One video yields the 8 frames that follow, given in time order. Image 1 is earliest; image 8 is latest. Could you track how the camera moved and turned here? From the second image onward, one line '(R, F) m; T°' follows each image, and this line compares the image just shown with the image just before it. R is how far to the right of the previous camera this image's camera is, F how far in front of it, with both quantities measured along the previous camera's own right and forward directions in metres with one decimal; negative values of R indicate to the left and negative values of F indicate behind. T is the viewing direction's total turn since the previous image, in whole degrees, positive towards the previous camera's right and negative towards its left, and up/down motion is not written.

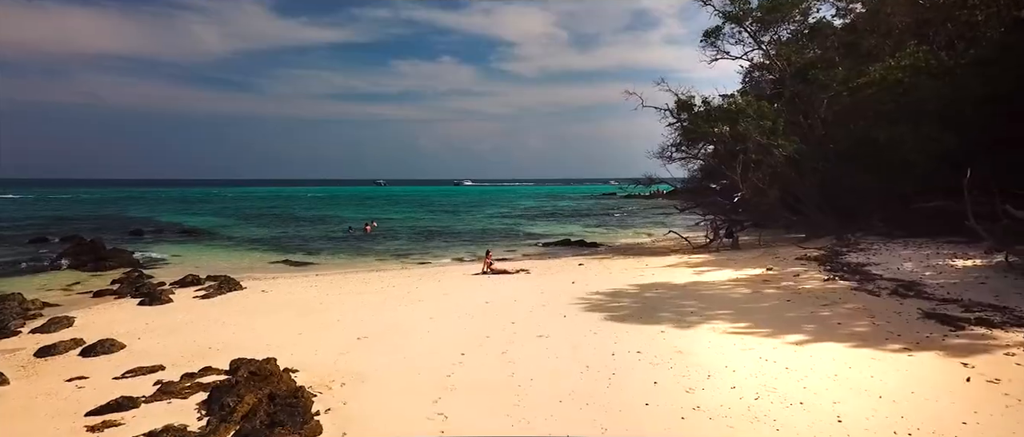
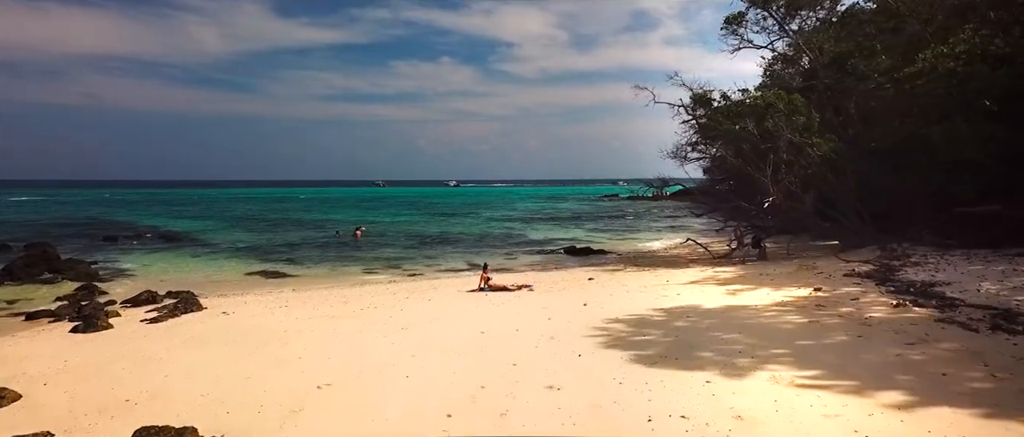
(0.0, +2.5) m; 0°
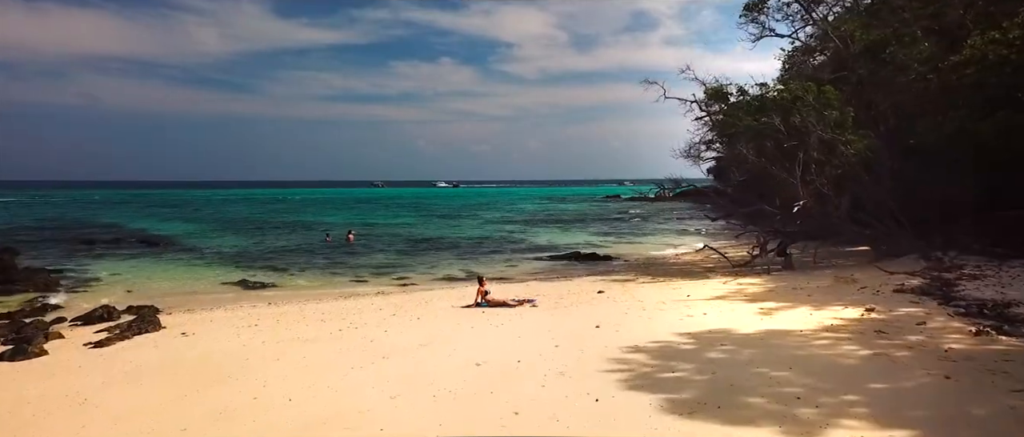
(0.0, +2.0) m; 0°
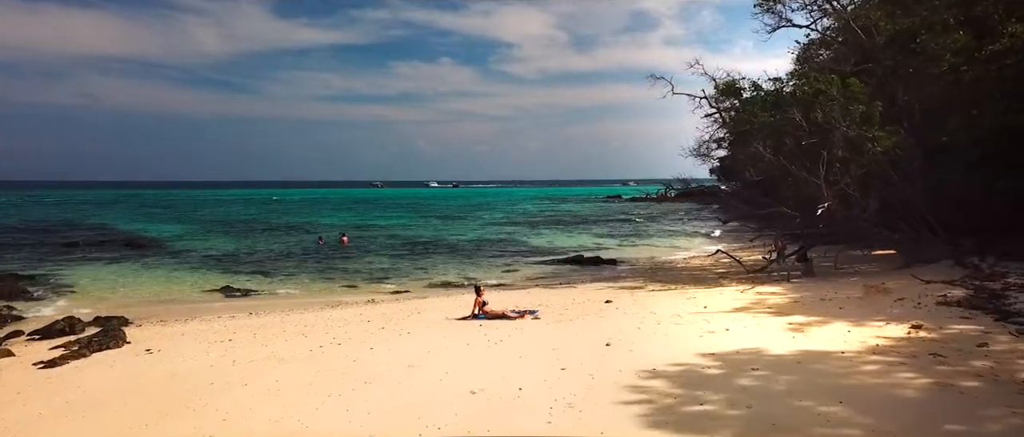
(0.0, +1.4) m; 0°
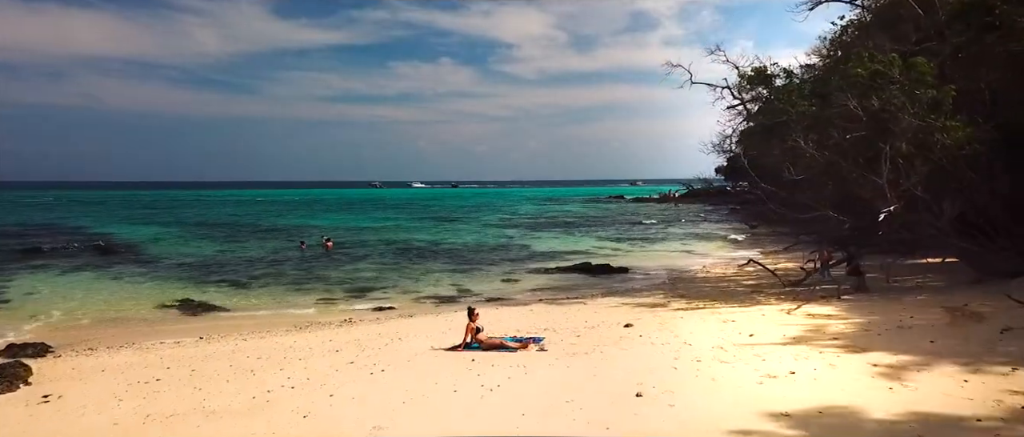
(0.0, +2.7) m; 0°
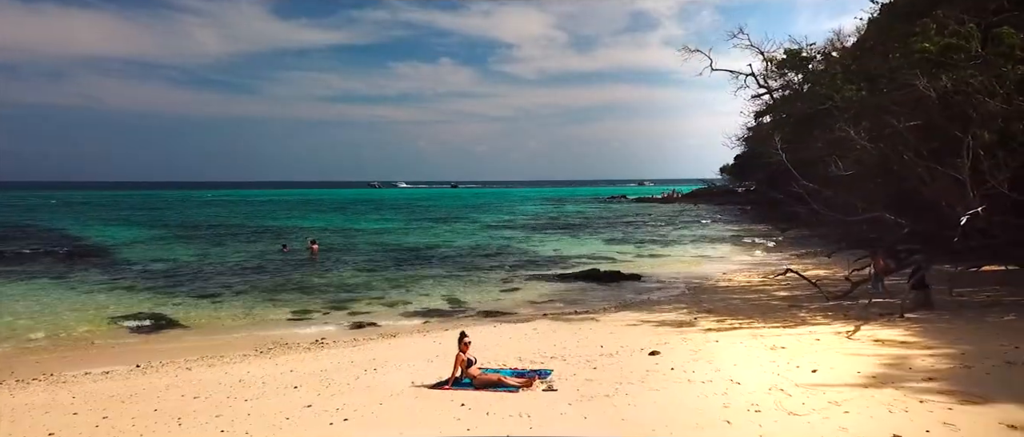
(0.0, +2.4) m; 0°
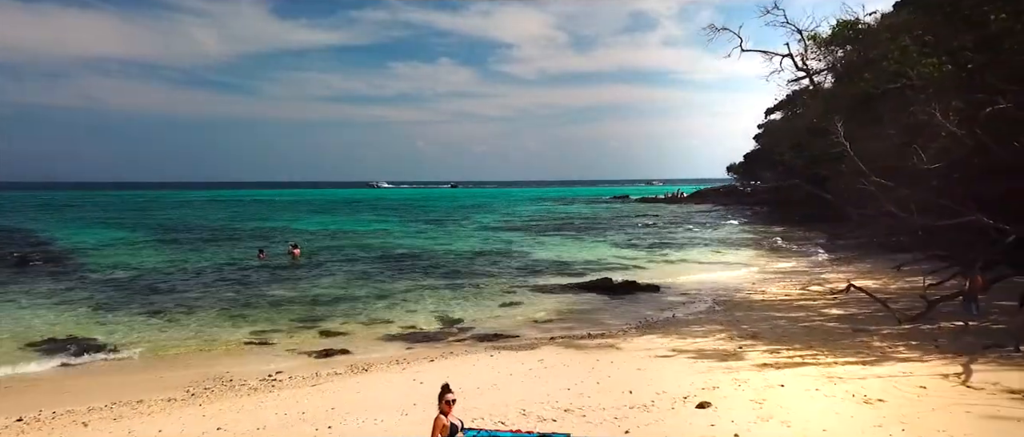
(0.0, +2.8) m; 0°
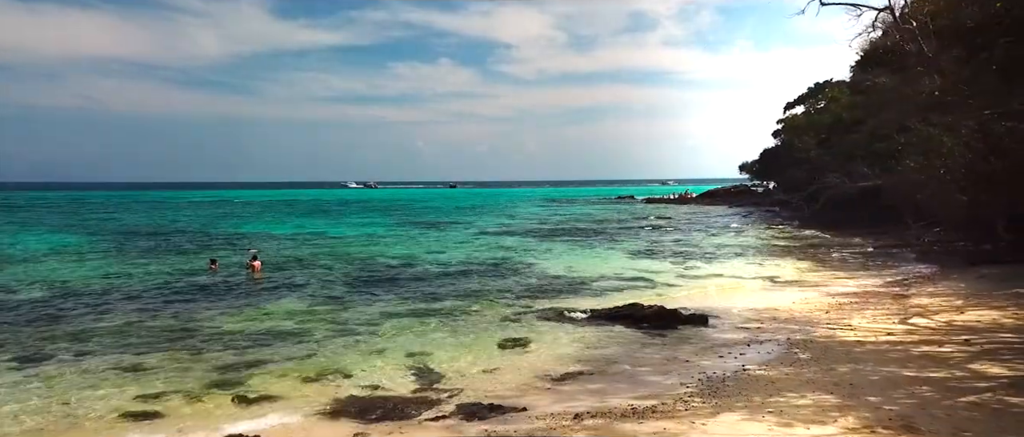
(-0.1, +4.7) m; 0°
